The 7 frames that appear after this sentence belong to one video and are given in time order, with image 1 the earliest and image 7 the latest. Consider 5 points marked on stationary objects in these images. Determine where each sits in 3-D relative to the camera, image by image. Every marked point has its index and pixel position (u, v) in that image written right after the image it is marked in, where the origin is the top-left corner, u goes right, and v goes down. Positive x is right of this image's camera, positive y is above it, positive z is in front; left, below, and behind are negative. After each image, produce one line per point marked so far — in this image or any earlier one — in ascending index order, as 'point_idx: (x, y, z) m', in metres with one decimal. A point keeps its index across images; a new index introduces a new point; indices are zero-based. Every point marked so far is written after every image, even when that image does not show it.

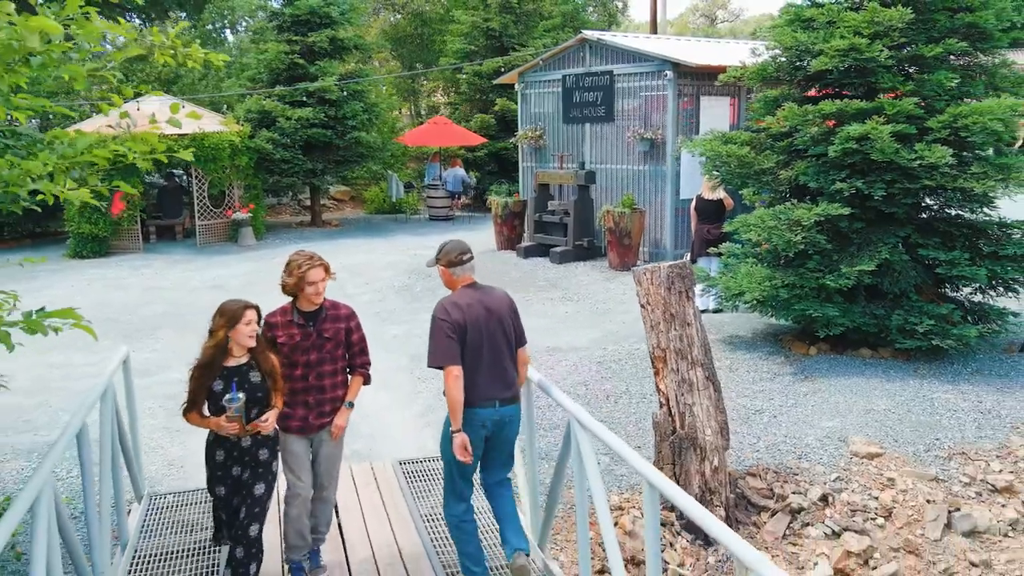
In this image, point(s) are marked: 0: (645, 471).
0: (+0.4, -0.6, +2.9) m
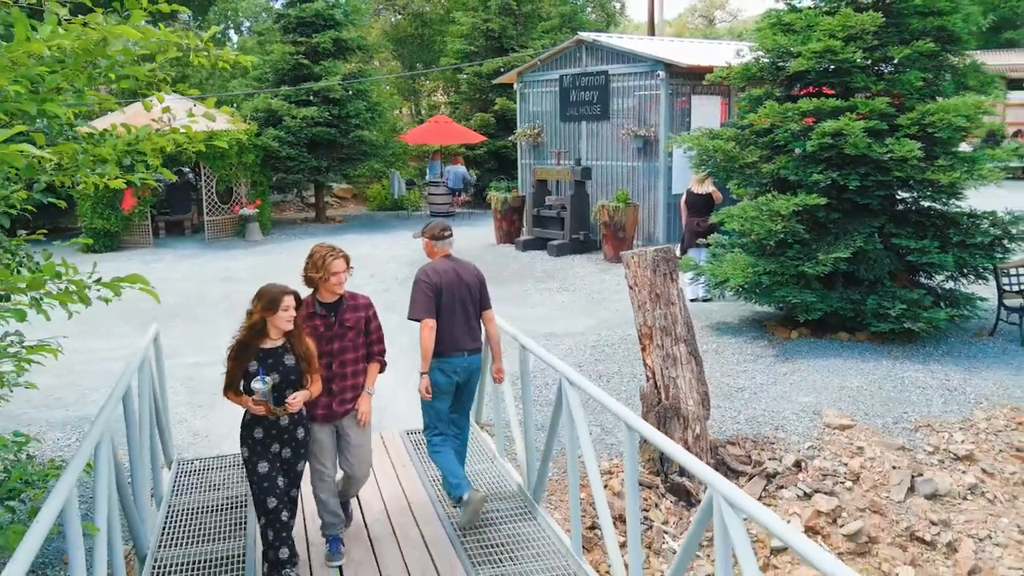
0: (+0.4, -0.4, +3.3) m
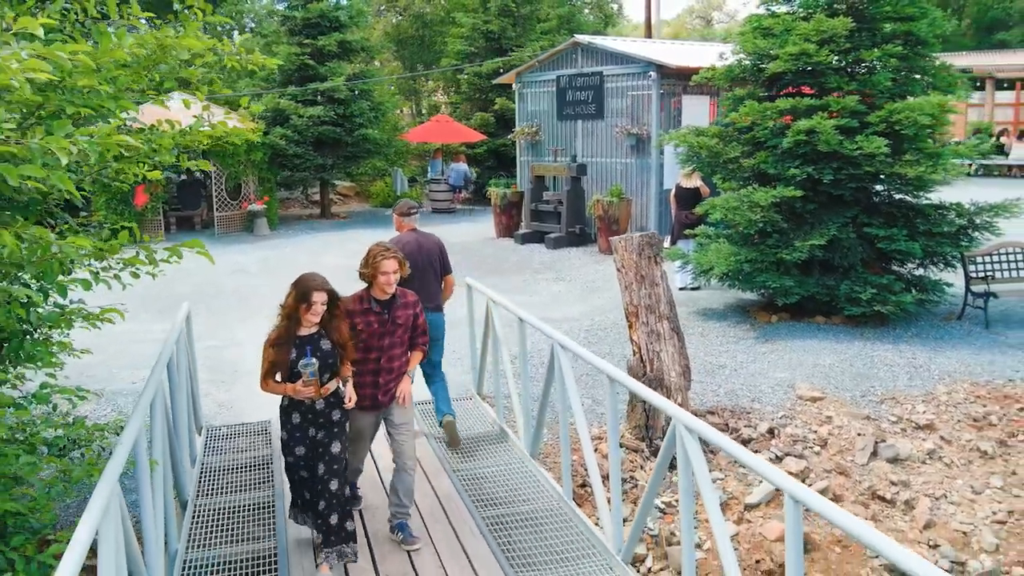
0: (+0.4, -0.3, +3.9) m
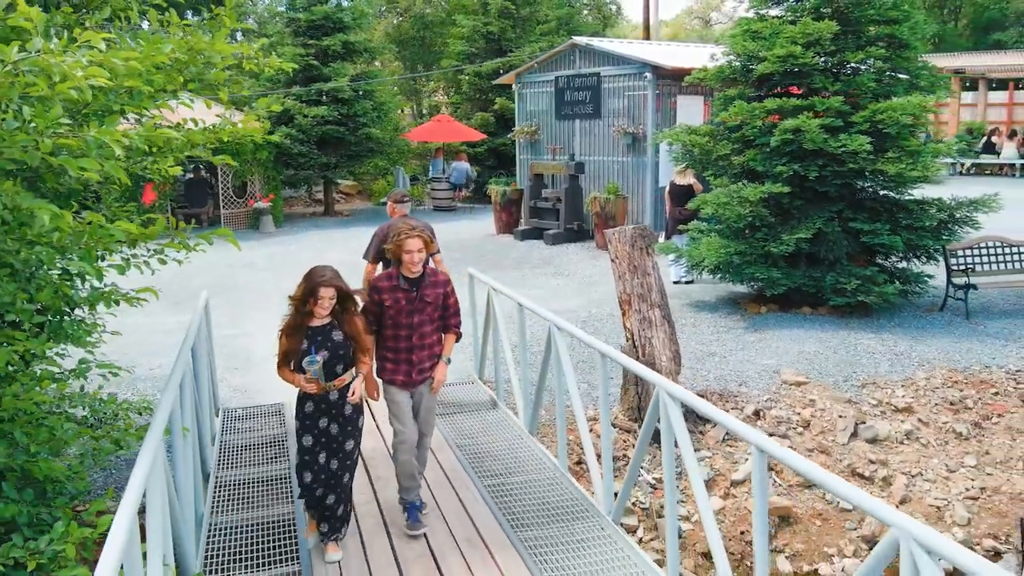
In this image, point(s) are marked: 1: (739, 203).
0: (+0.4, -0.3, +4.2) m
1: (+2.0, +0.7, +8.3) m
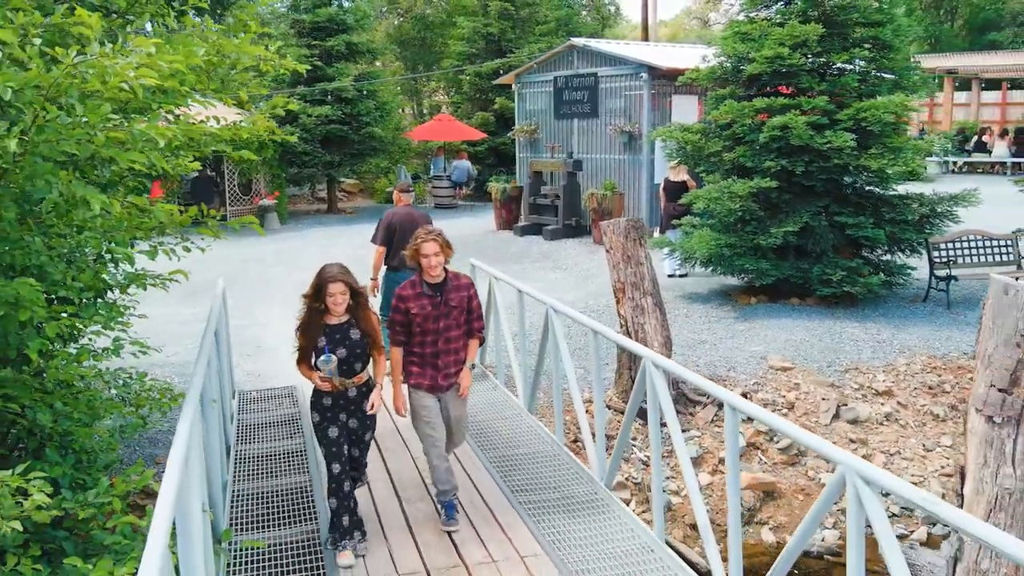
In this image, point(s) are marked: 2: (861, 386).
0: (+0.4, -0.2, +4.6) m
1: (+2.0, +0.8, +8.7) m
2: (+2.7, -0.8, +7.2) m
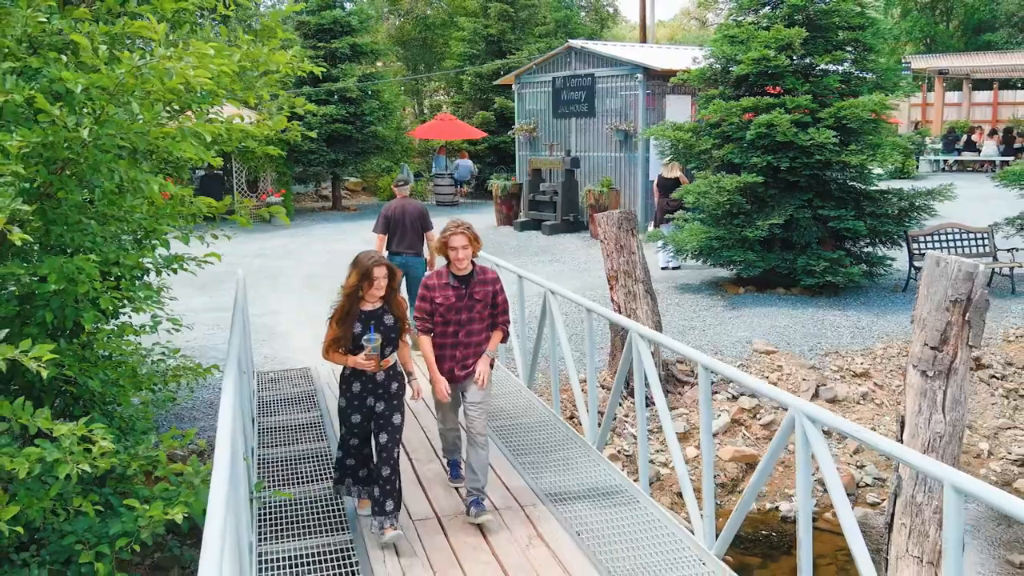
0: (+0.4, -0.1, +5.0) m
1: (+2.0, +0.9, +9.1) m
2: (+2.7, -0.7, +7.7) m
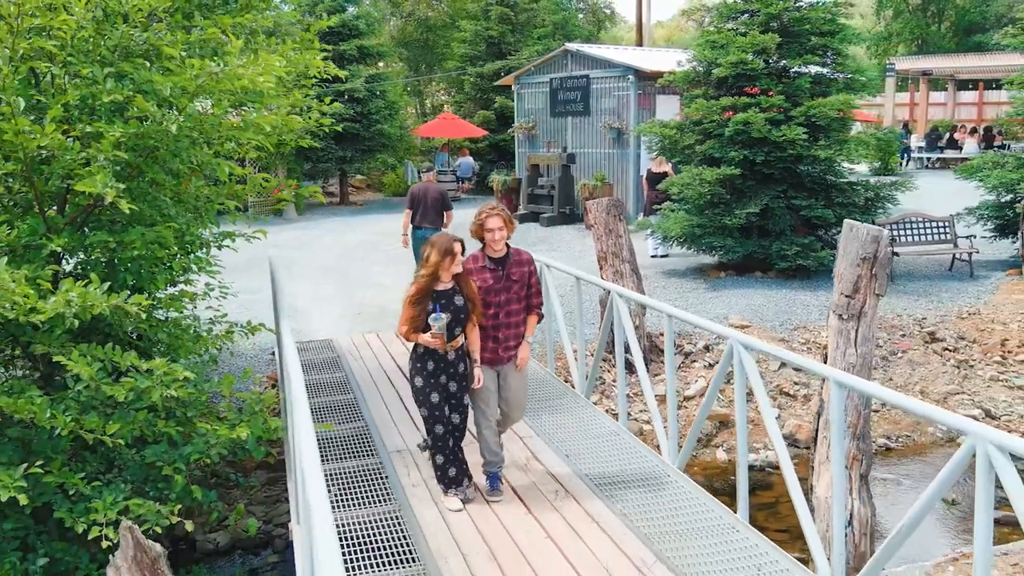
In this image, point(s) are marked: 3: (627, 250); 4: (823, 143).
0: (+0.4, +0.1, +5.9) m
1: (+2.0, +1.1, +10.0) m
2: (+2.7, -0.5, +8.6) m
3: (+1.0, +0.3, +8.2) m
4: (+3.2, +1.5, +9.7) m
